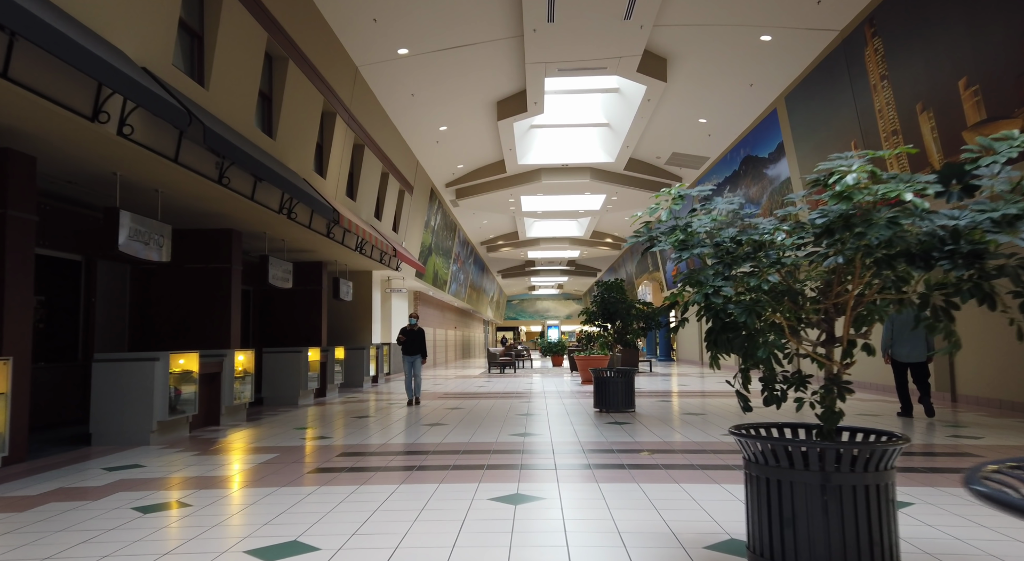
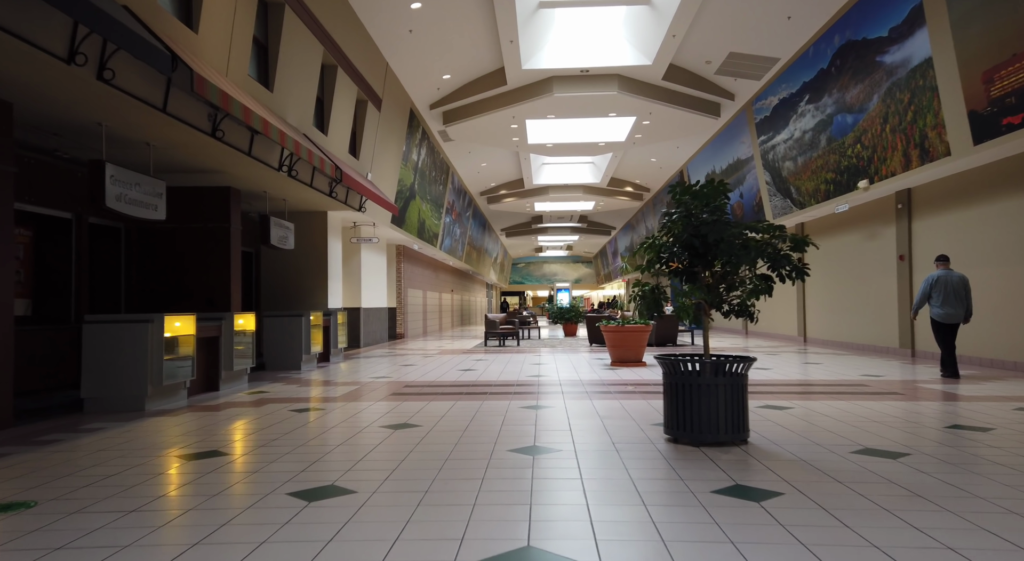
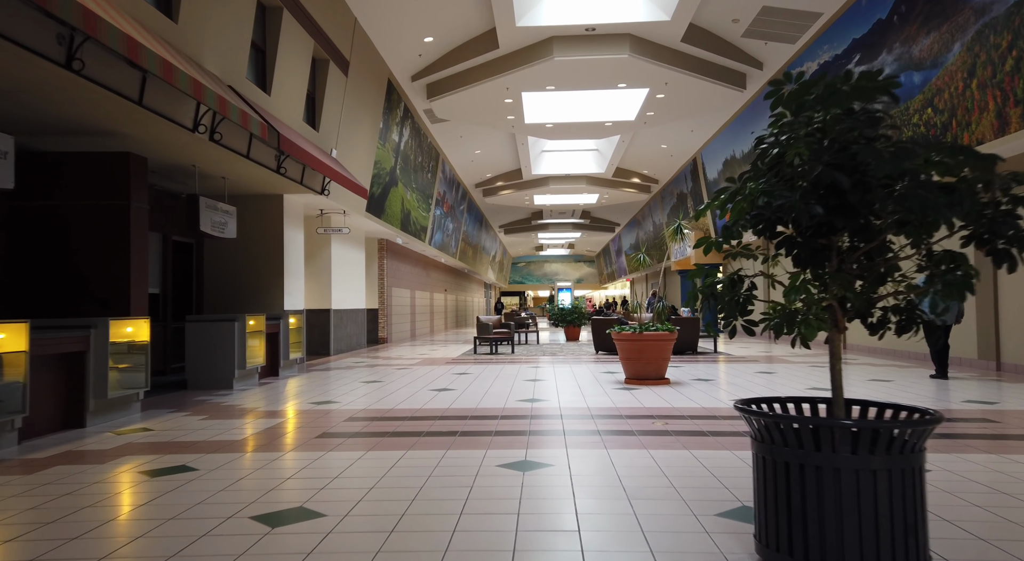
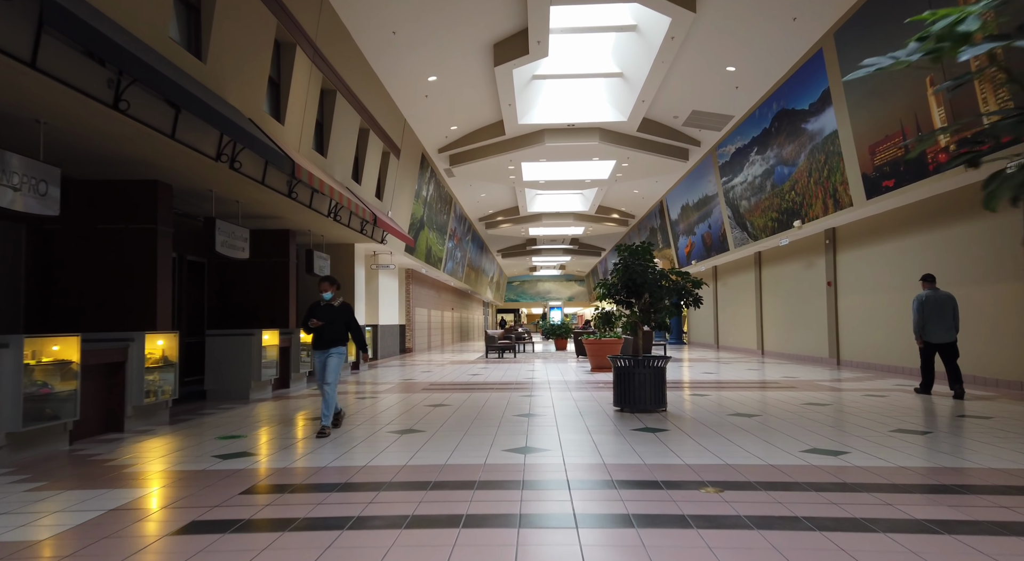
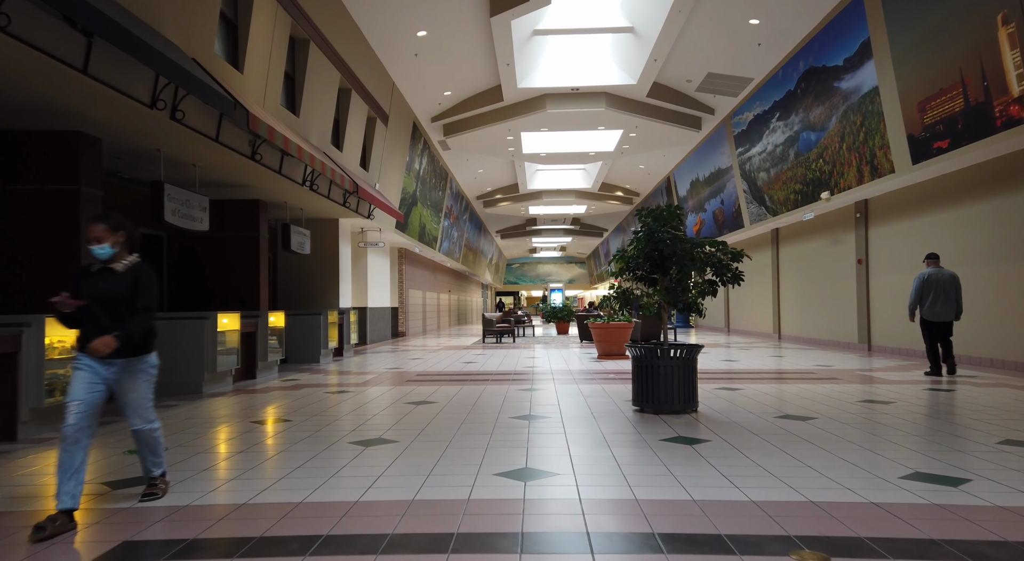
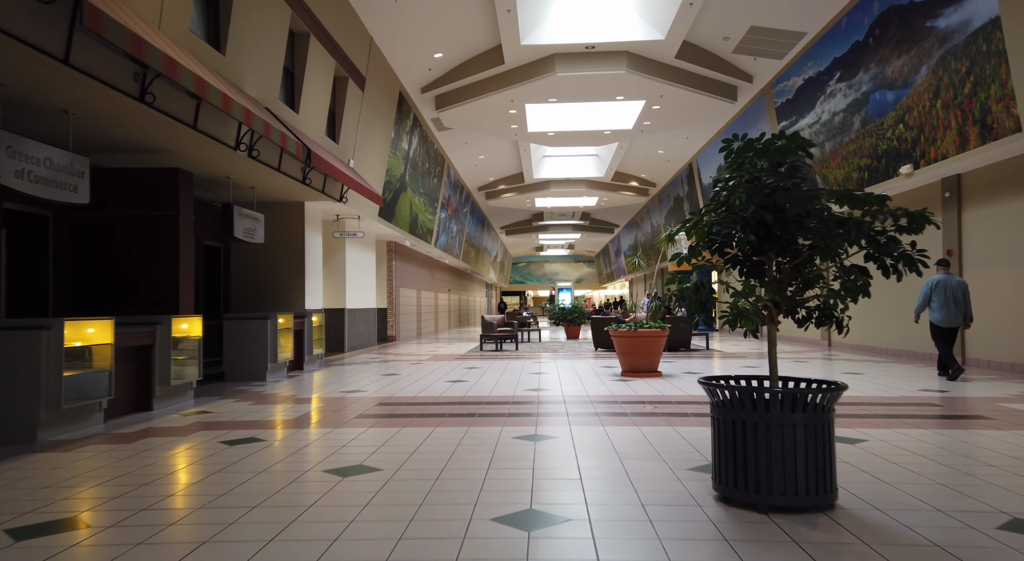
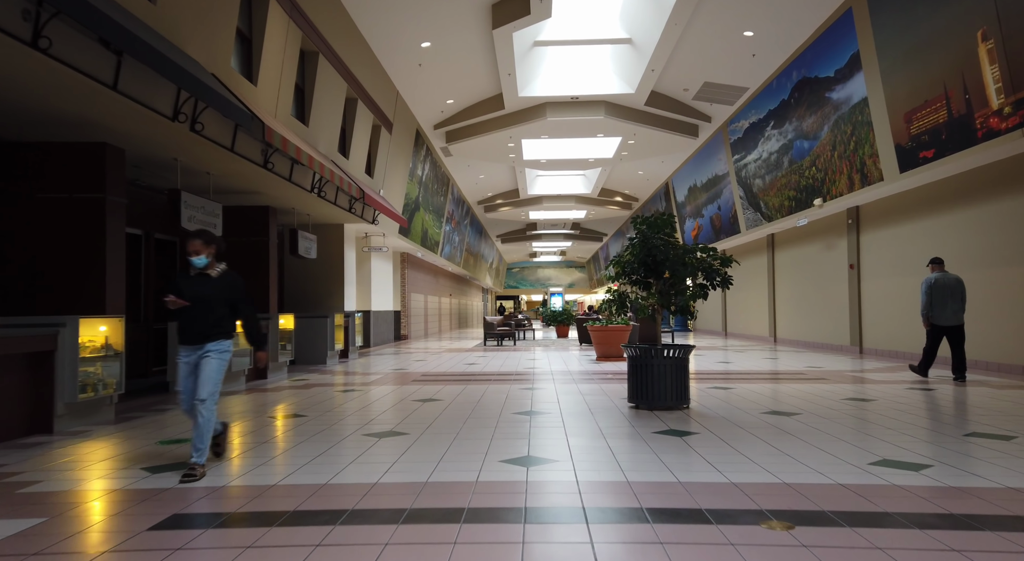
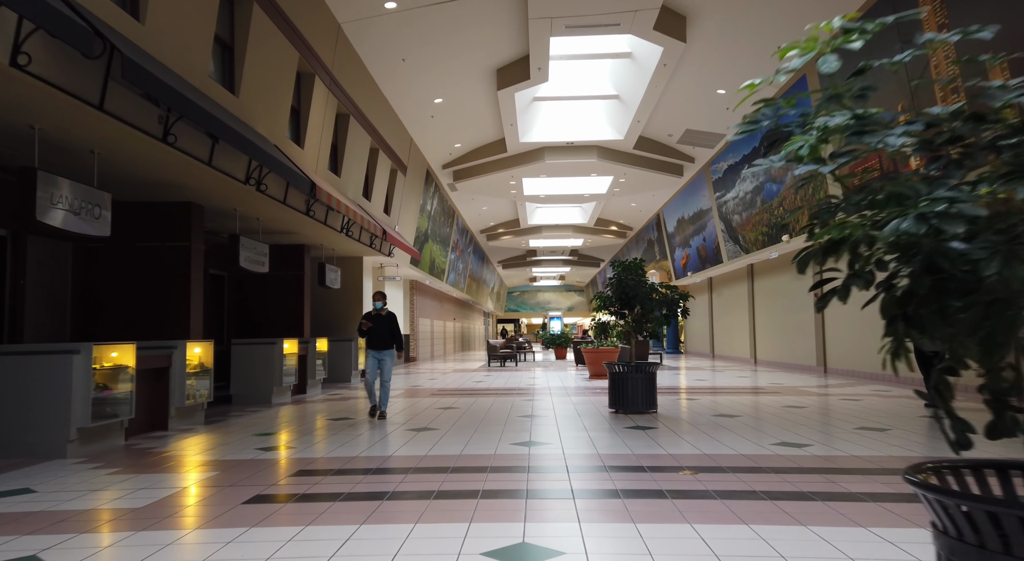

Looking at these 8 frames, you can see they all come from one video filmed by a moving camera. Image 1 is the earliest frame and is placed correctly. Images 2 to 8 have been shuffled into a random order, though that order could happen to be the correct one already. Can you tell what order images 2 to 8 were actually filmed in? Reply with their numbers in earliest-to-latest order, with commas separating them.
8, 4, 7, 5, 2, 6, 3
